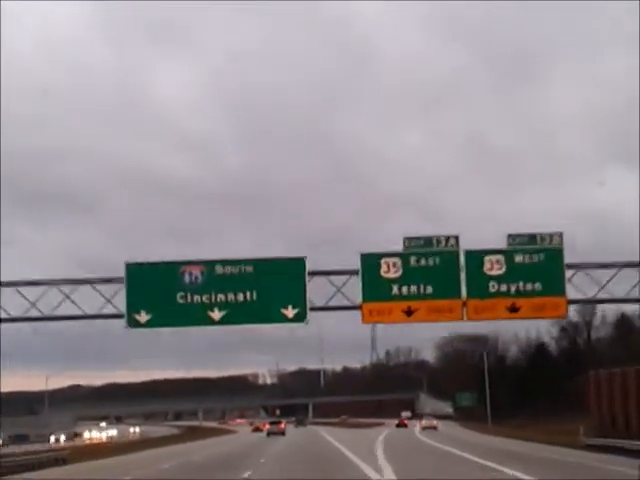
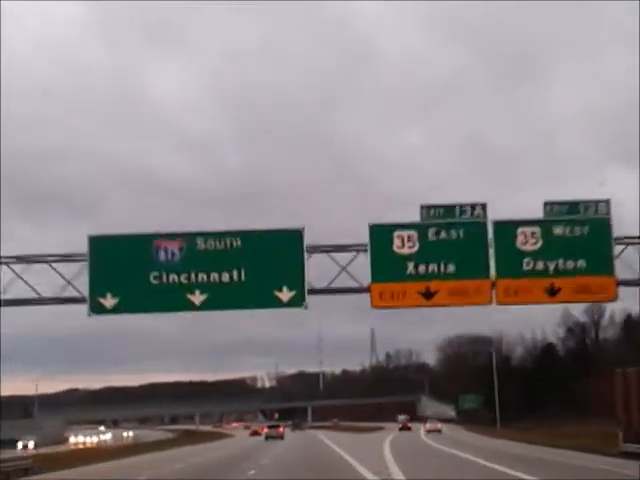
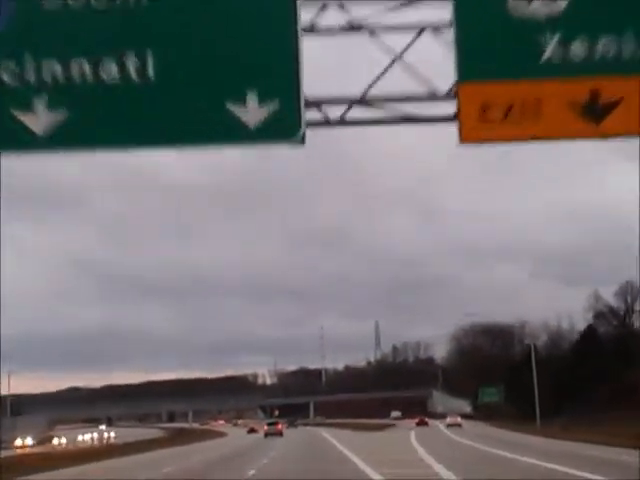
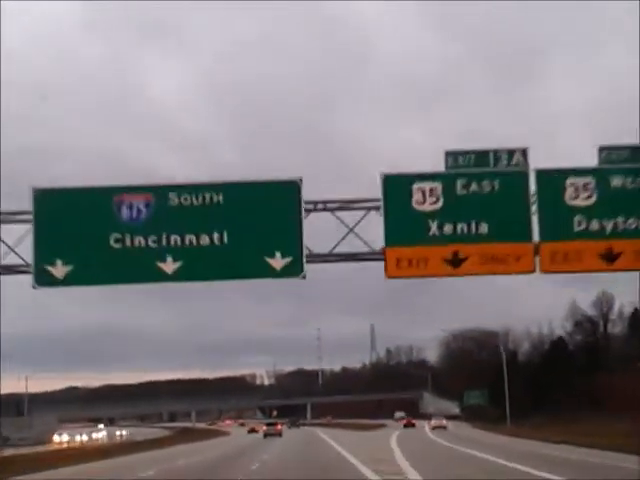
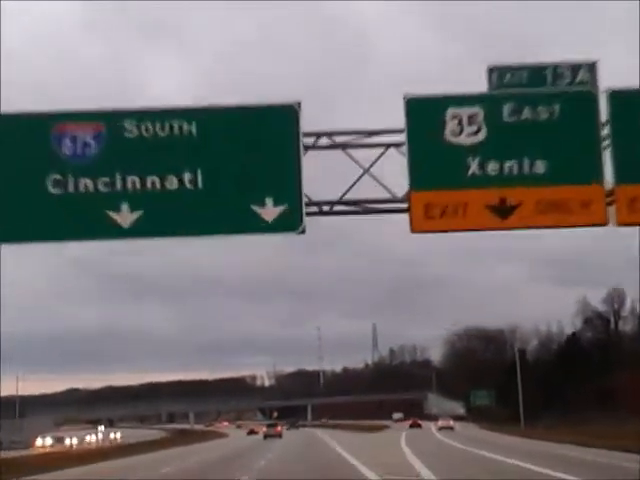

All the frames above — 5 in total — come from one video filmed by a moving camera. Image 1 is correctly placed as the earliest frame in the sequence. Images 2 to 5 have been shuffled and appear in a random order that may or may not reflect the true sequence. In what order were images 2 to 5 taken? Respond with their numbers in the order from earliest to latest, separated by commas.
2, 4, 5, 3
